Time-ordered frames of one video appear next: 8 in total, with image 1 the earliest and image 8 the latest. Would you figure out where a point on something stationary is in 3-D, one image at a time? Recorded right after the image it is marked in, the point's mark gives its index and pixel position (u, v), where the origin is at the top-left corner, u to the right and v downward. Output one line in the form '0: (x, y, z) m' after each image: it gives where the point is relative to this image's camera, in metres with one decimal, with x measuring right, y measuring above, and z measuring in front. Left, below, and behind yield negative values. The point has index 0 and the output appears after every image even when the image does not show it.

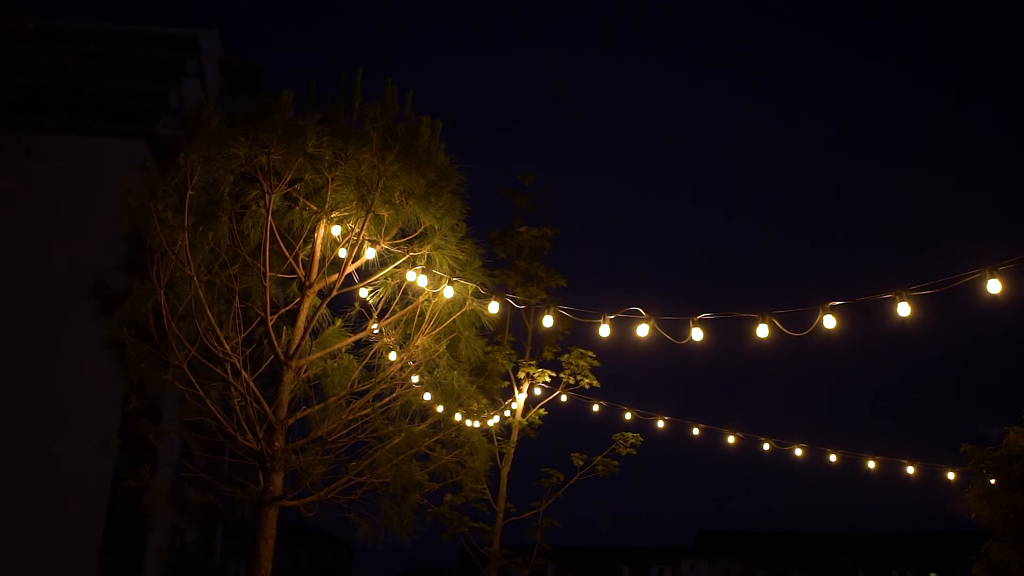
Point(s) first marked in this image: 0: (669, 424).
0: (+1.7, -1.5, +8.9) m
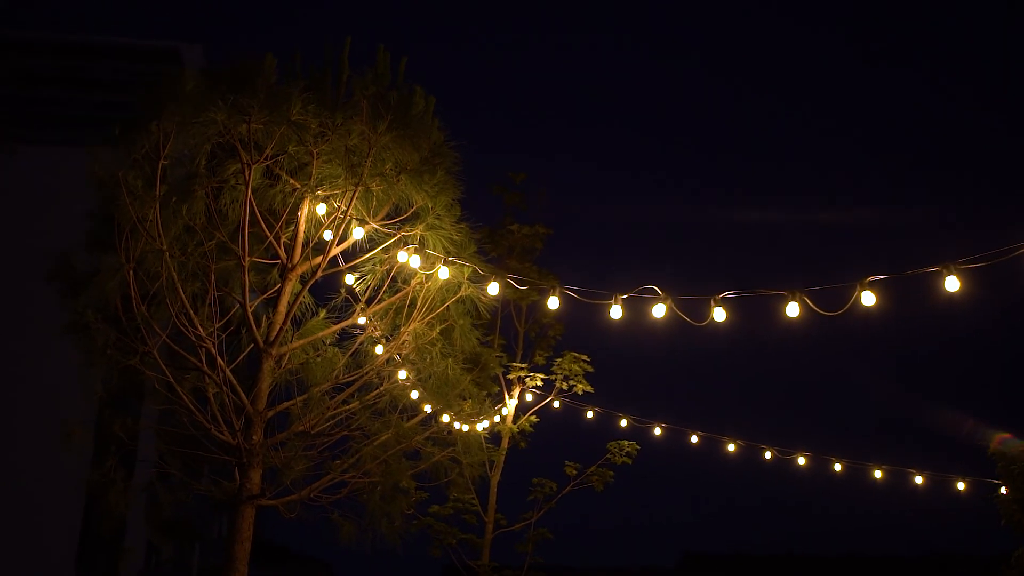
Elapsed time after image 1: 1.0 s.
0: (+1.6, -1.5, +8.6) m
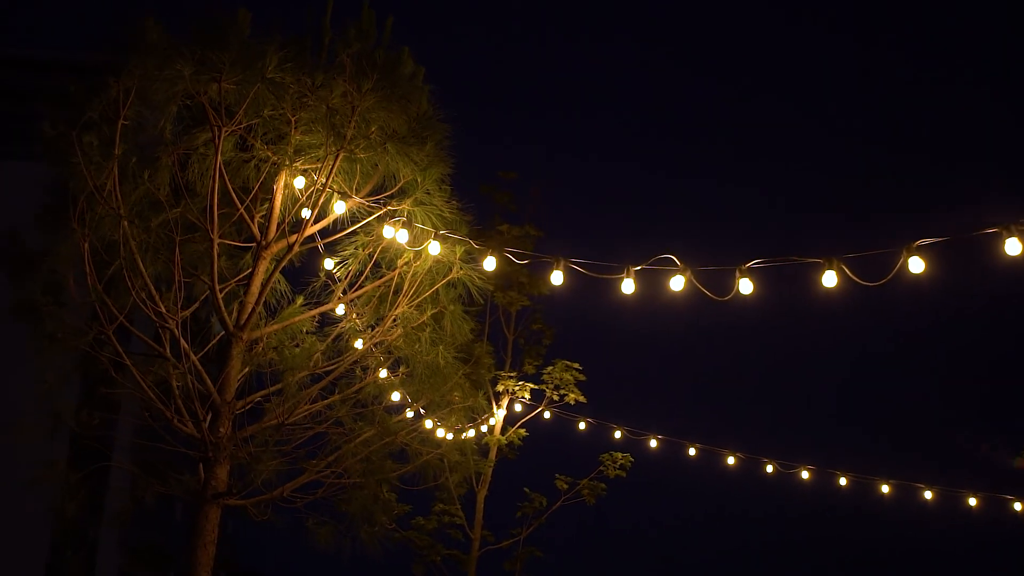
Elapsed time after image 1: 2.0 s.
0: (+1.5, -1.5, +8.2) m
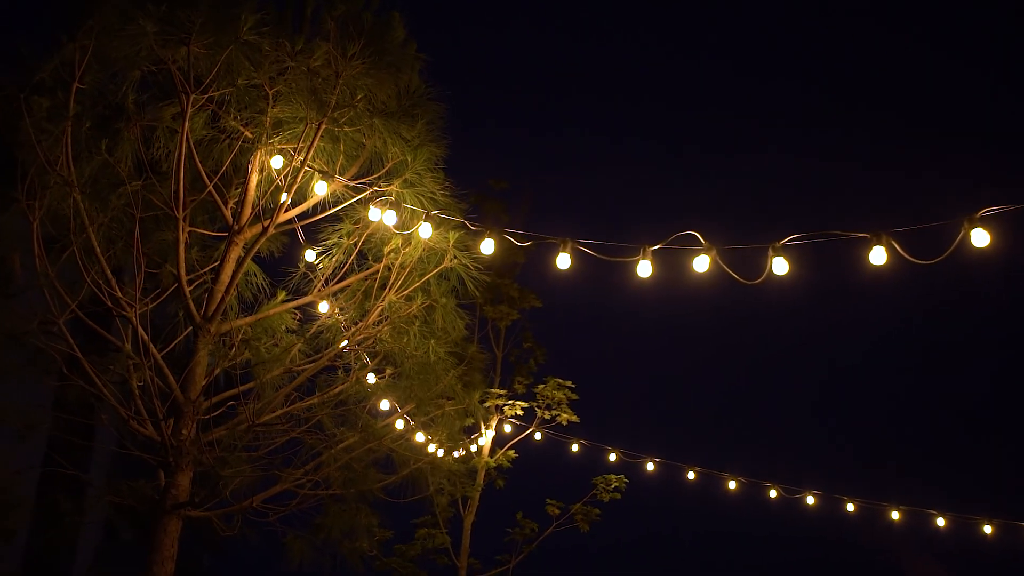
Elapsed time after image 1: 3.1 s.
0: (+1.4, -1.7, +7.7) m
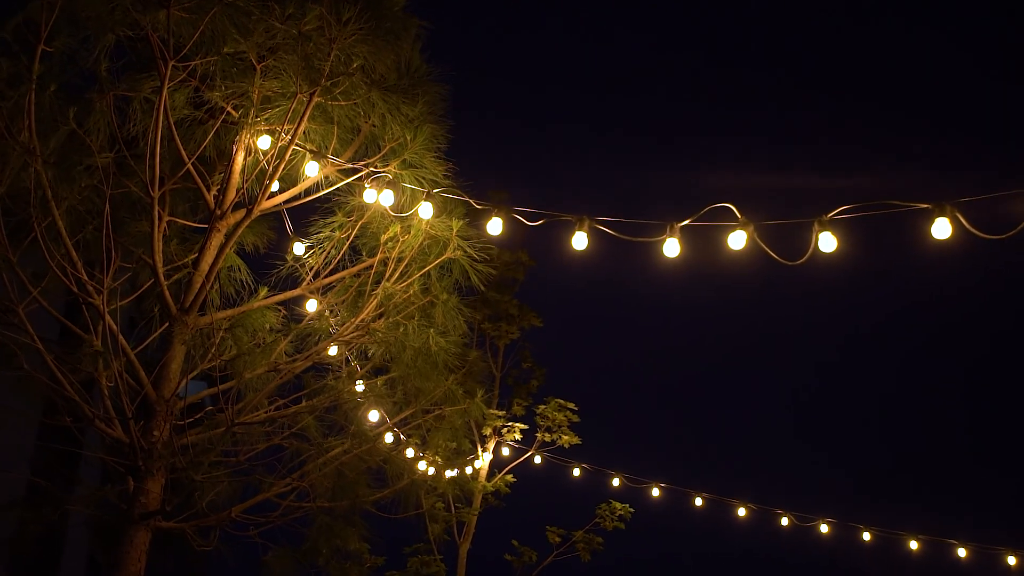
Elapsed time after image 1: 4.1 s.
0: (+1.4, -1.8, +7.4) m
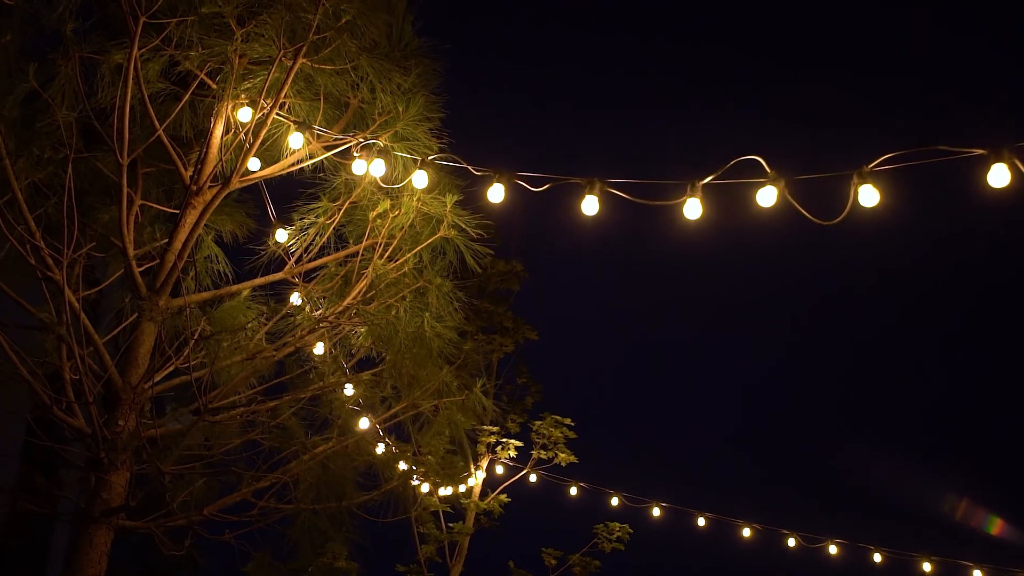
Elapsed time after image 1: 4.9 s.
0: (+1.3, -1.9, +7.0) m
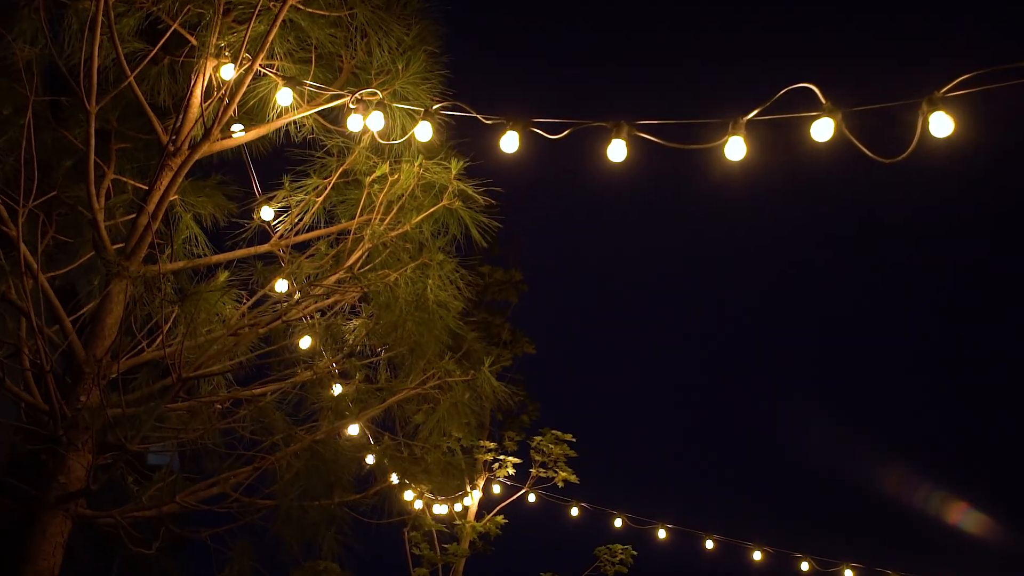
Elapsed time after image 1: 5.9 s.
0: (+1.3, -2.0, +6.7) m
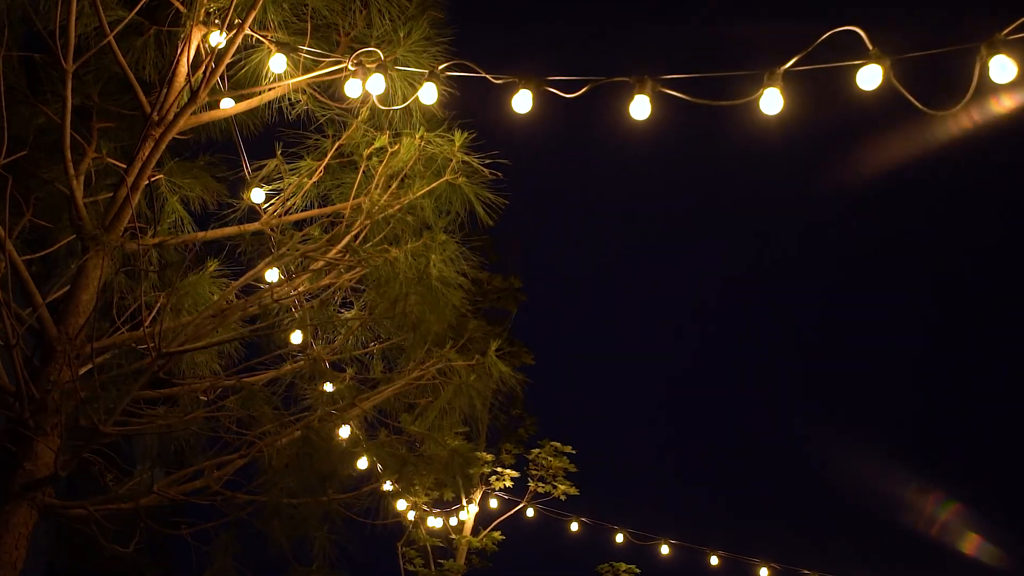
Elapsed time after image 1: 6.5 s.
0: (+1.3, -2.0, +6.4) m
